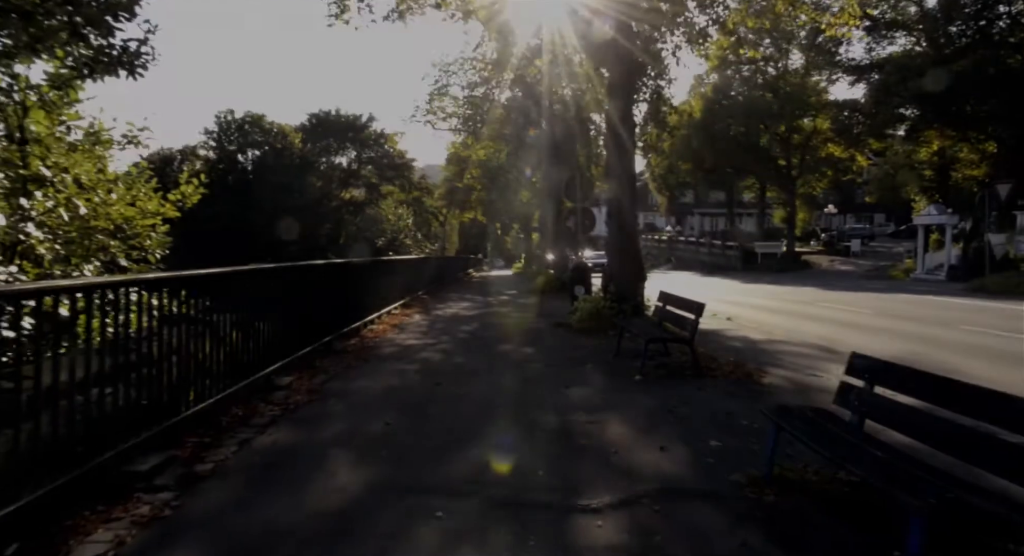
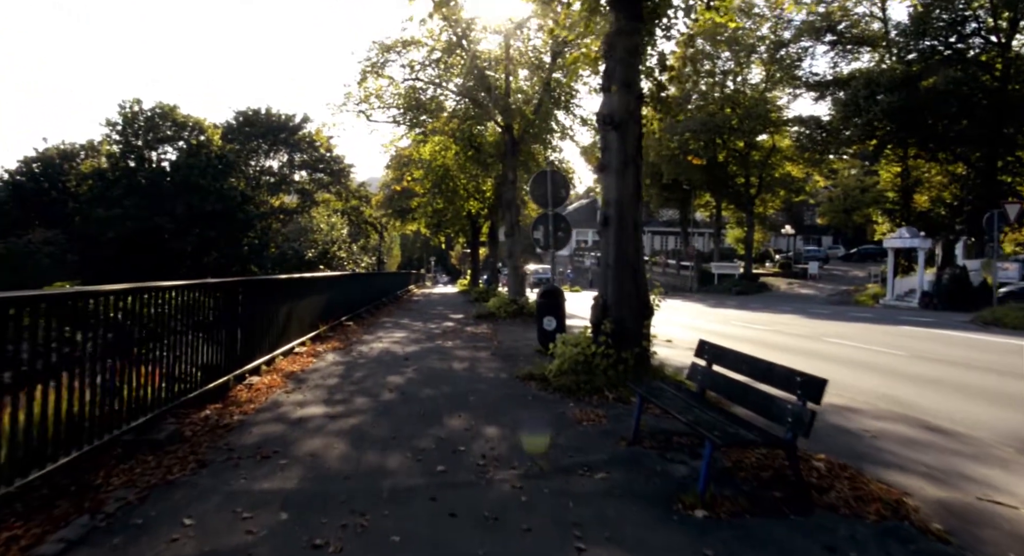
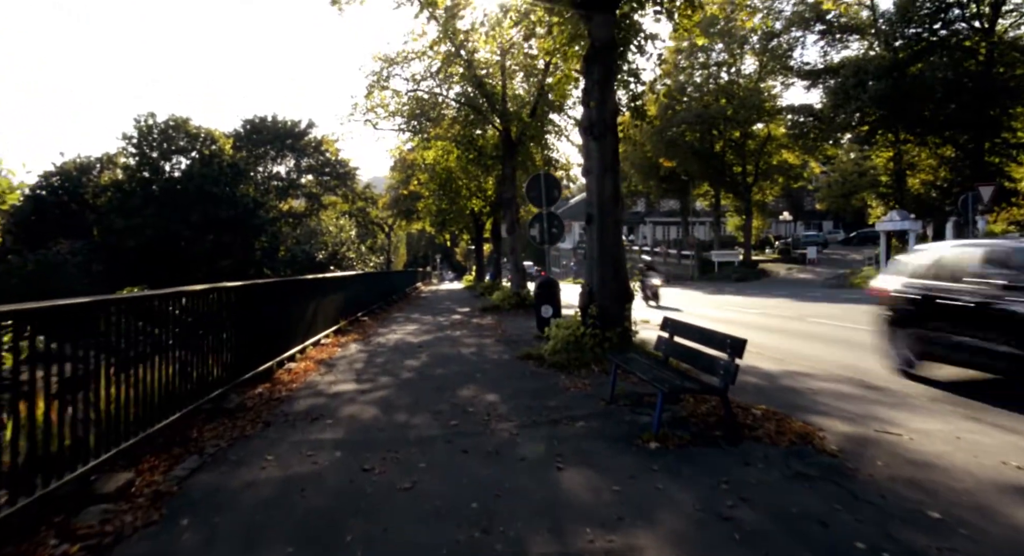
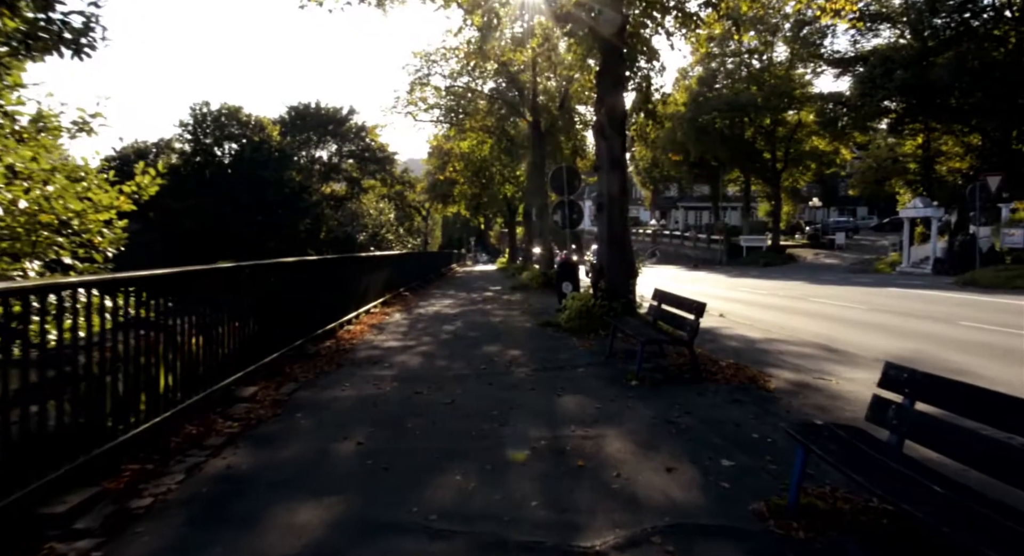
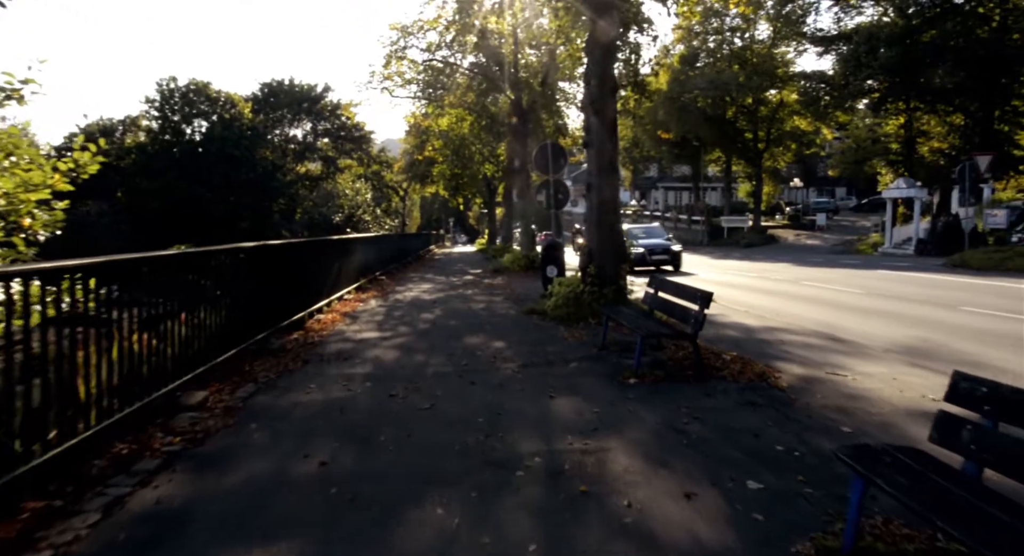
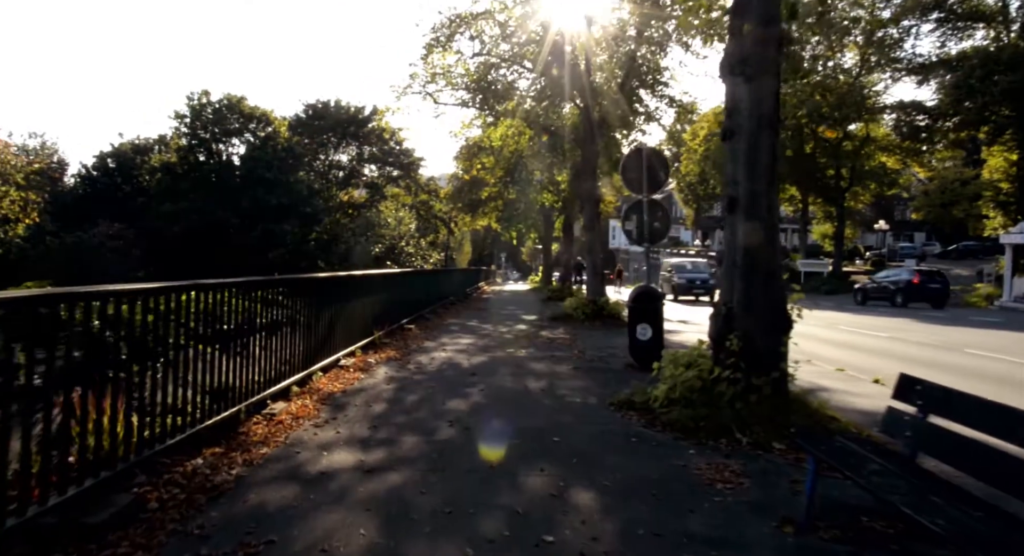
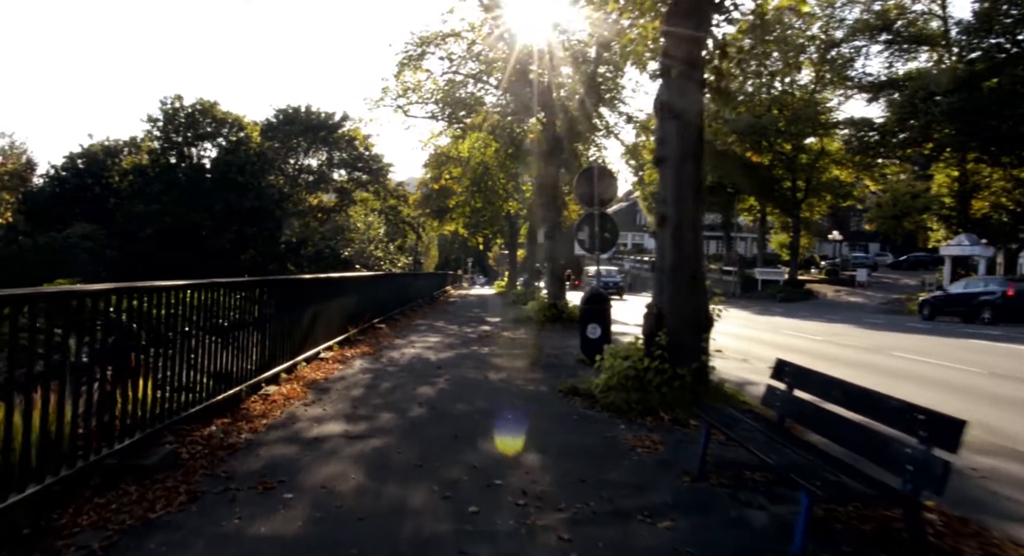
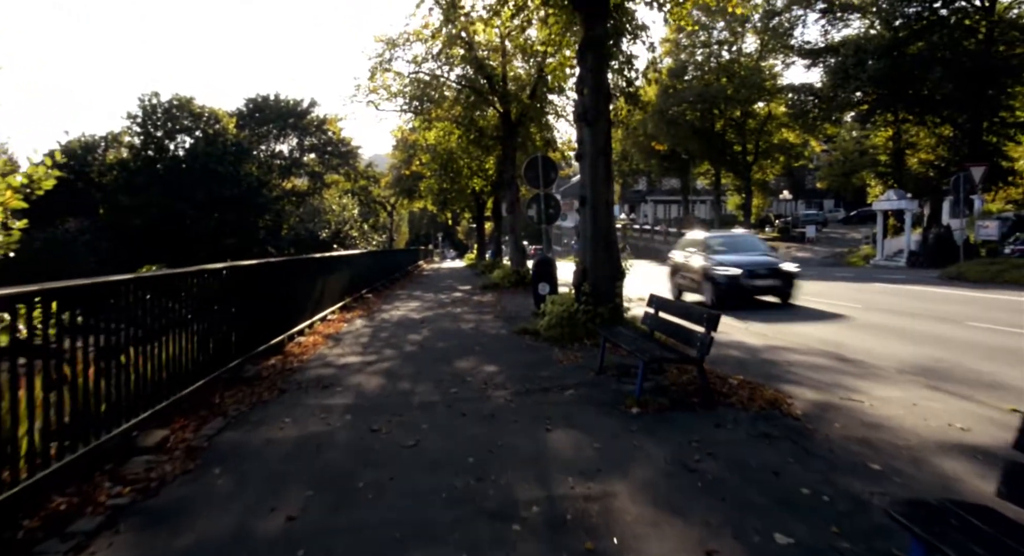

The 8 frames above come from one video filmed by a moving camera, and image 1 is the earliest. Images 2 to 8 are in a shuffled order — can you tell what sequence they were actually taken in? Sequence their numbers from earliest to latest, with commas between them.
4, 5, 8, 3, 2, 7, 6
